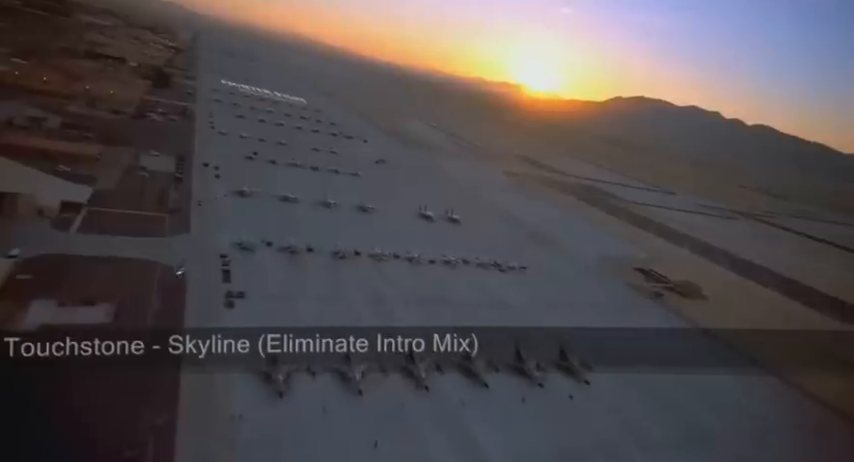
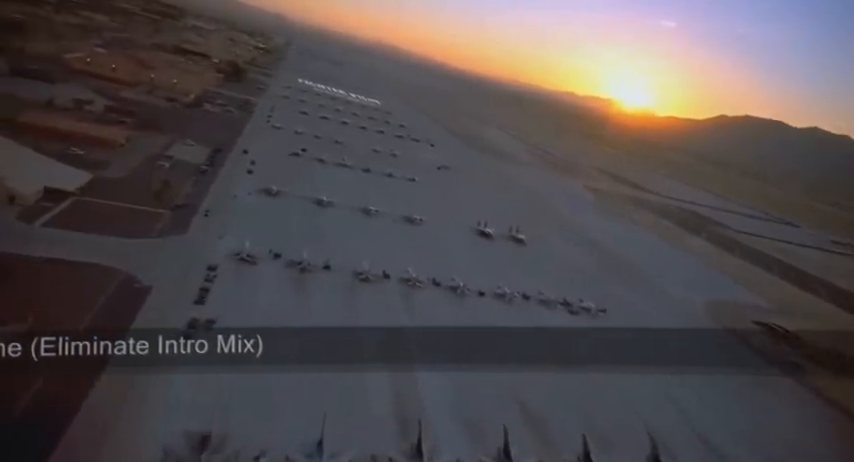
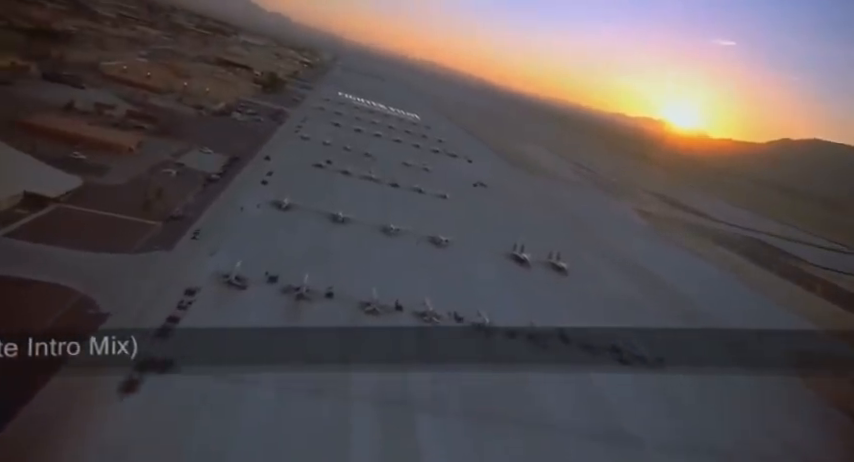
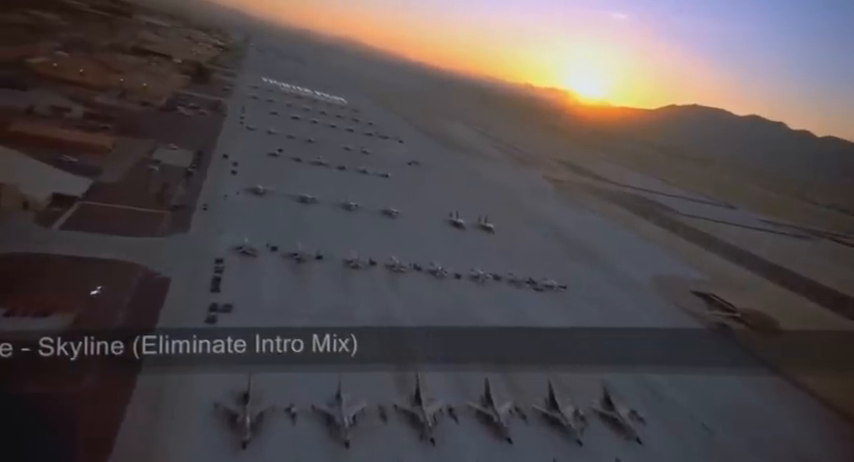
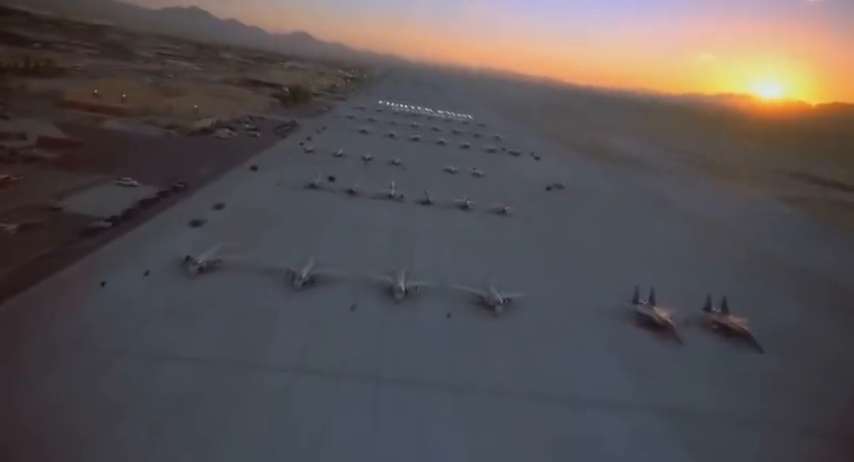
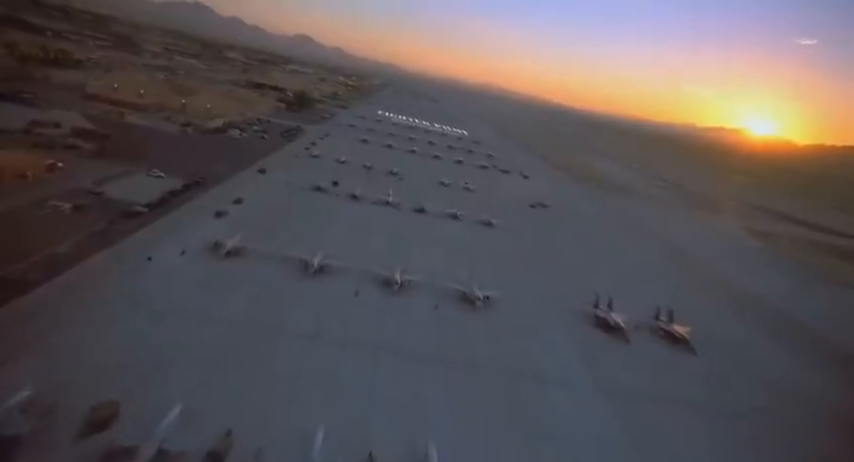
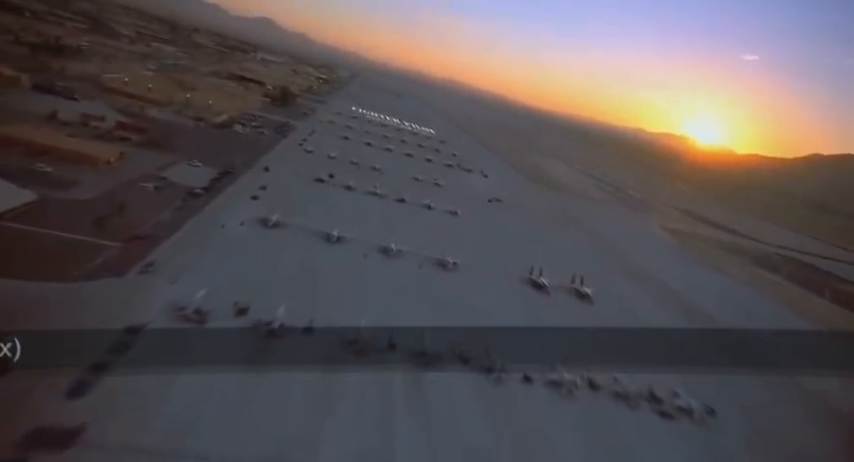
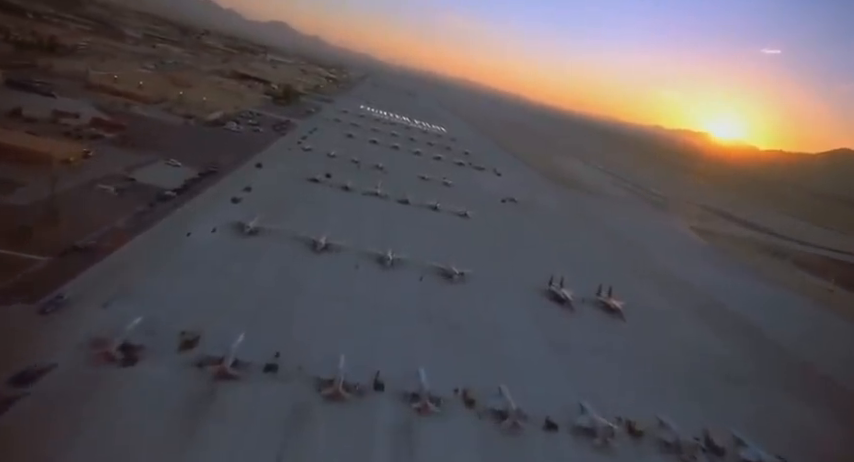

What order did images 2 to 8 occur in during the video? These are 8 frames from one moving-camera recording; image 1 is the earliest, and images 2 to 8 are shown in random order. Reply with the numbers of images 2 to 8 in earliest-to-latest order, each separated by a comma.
4, 2, 3, 7, 8, 6, 5
